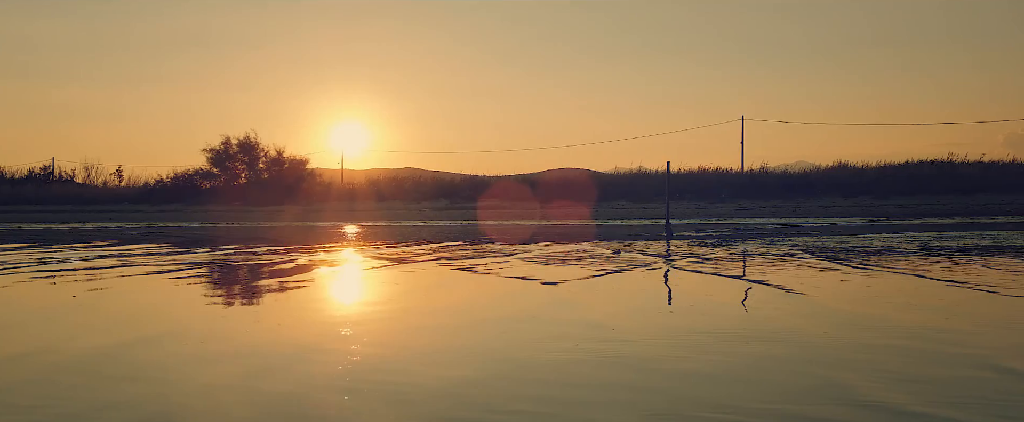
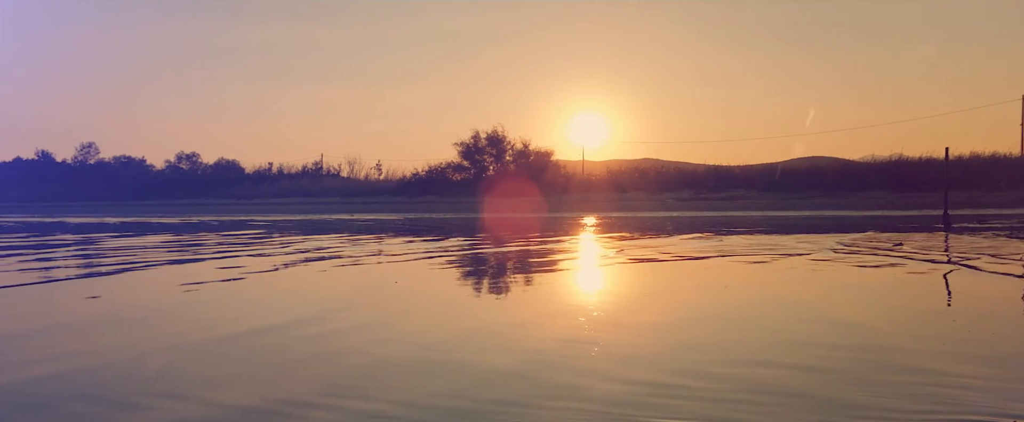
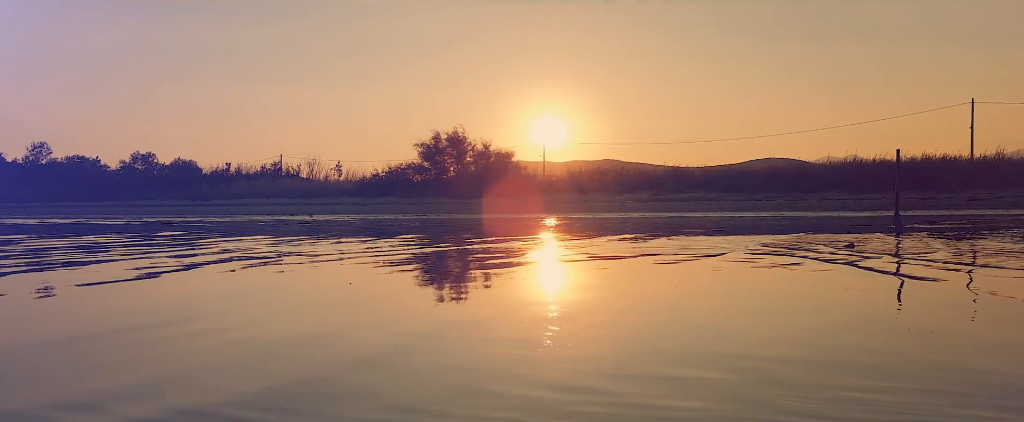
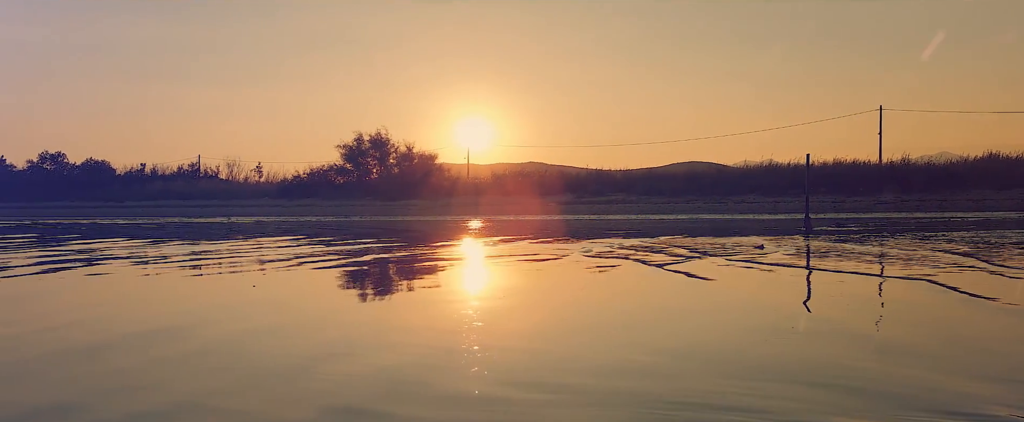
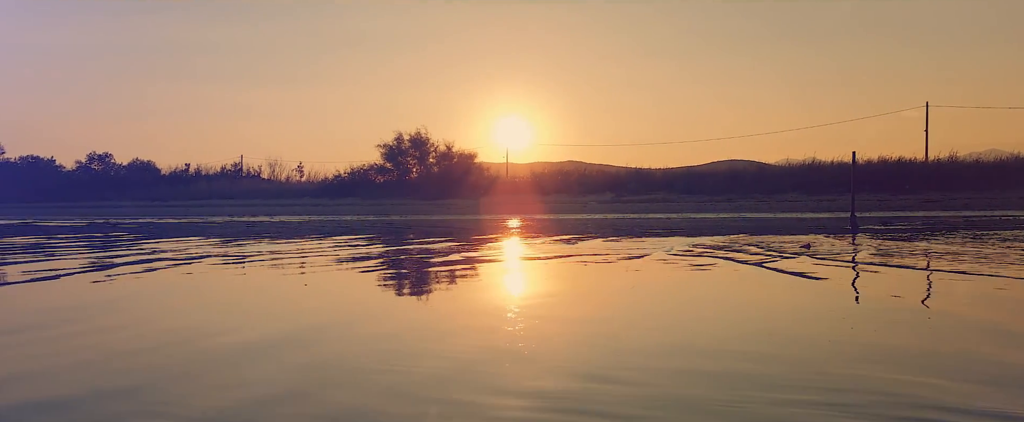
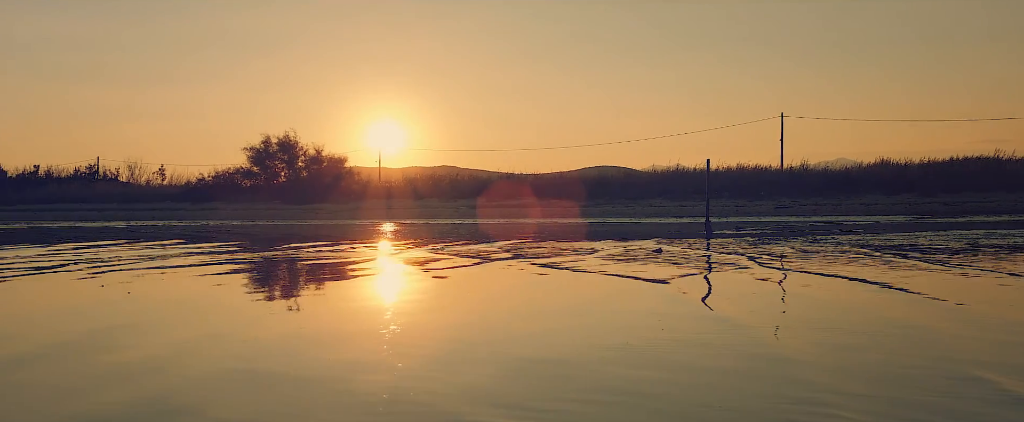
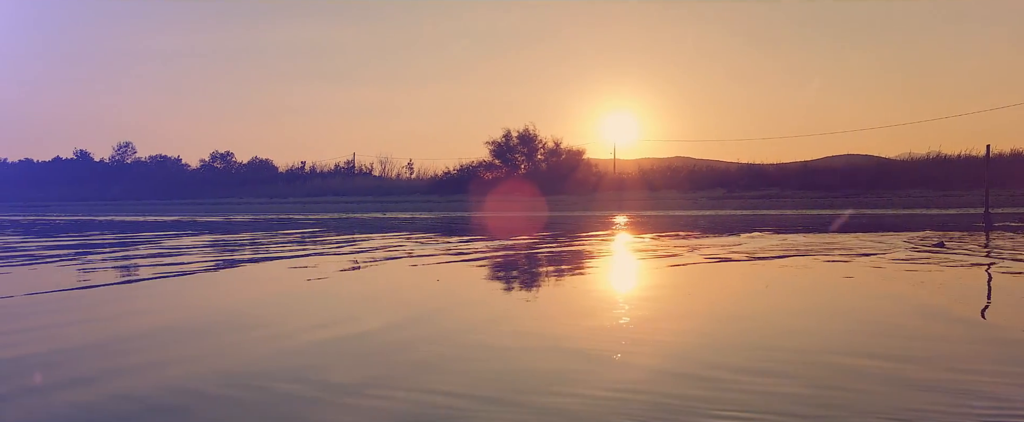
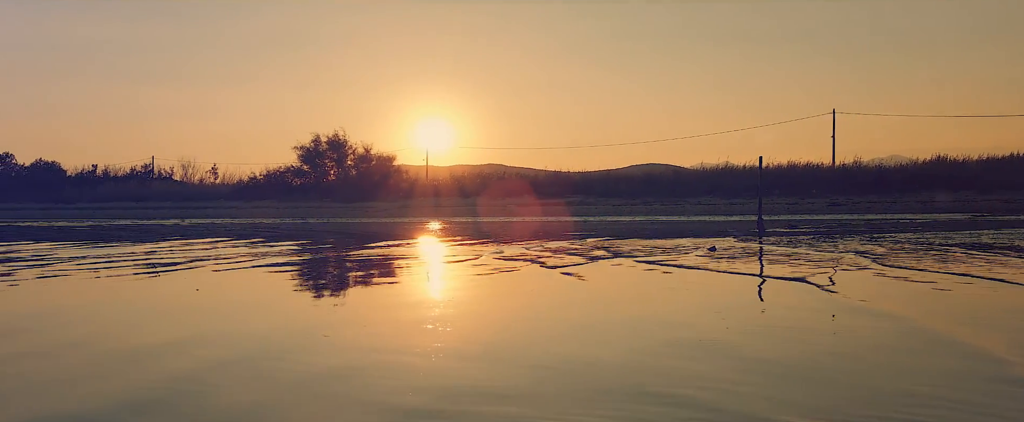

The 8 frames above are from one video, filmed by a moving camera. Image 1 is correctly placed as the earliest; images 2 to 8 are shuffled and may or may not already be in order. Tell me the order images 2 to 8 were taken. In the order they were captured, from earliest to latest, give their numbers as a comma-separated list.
6, 8, 4, 5, 3, 2, 7
